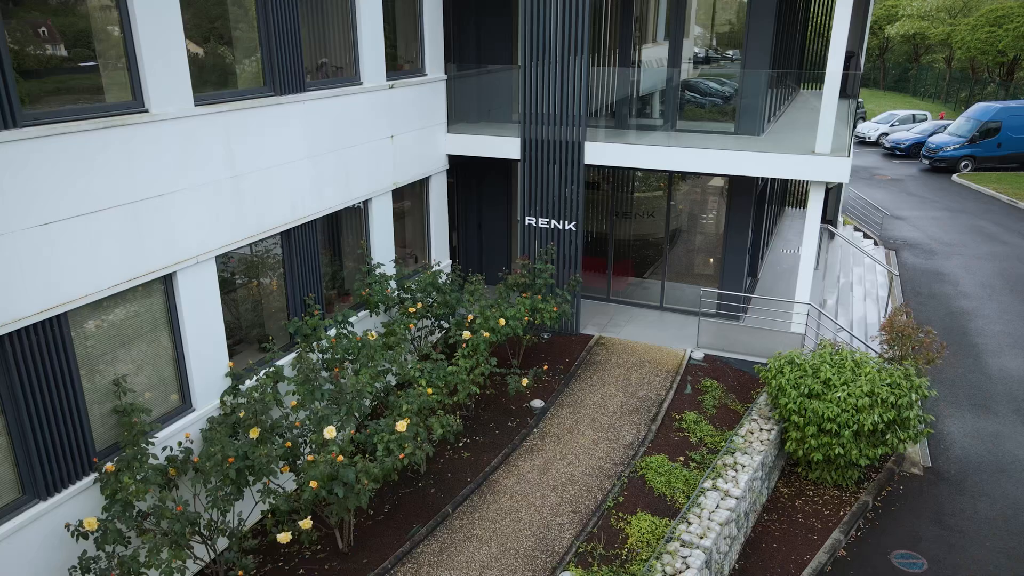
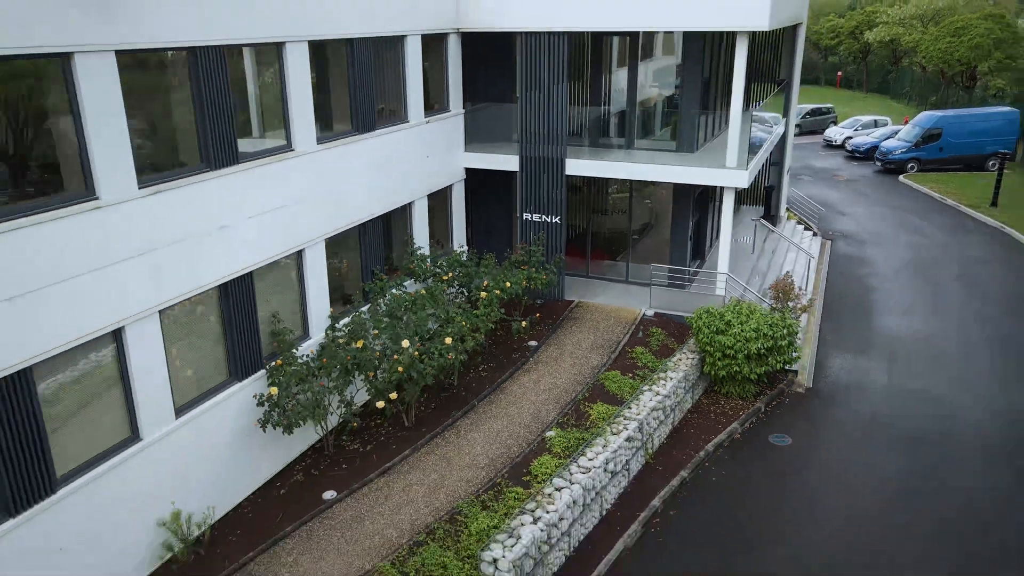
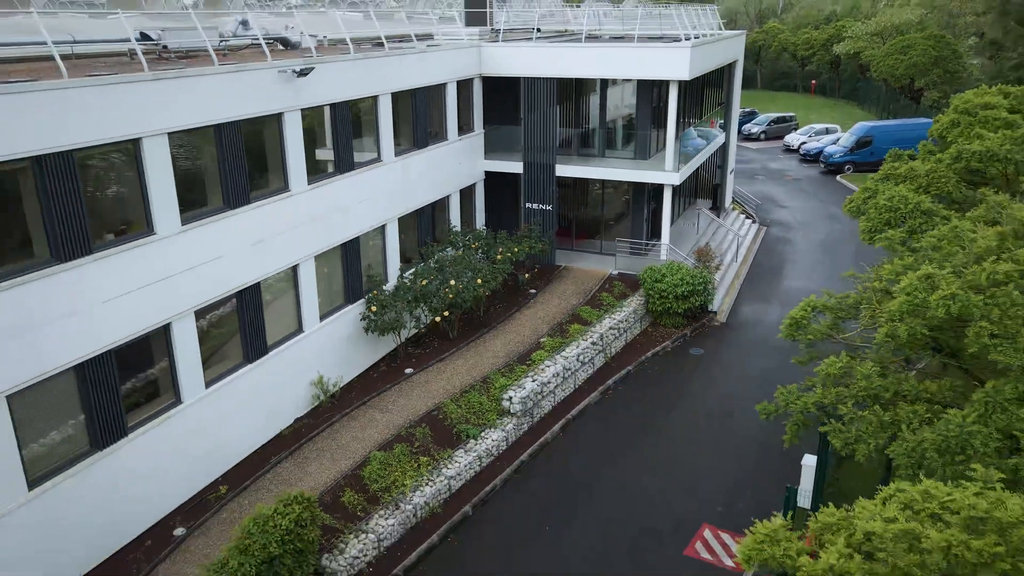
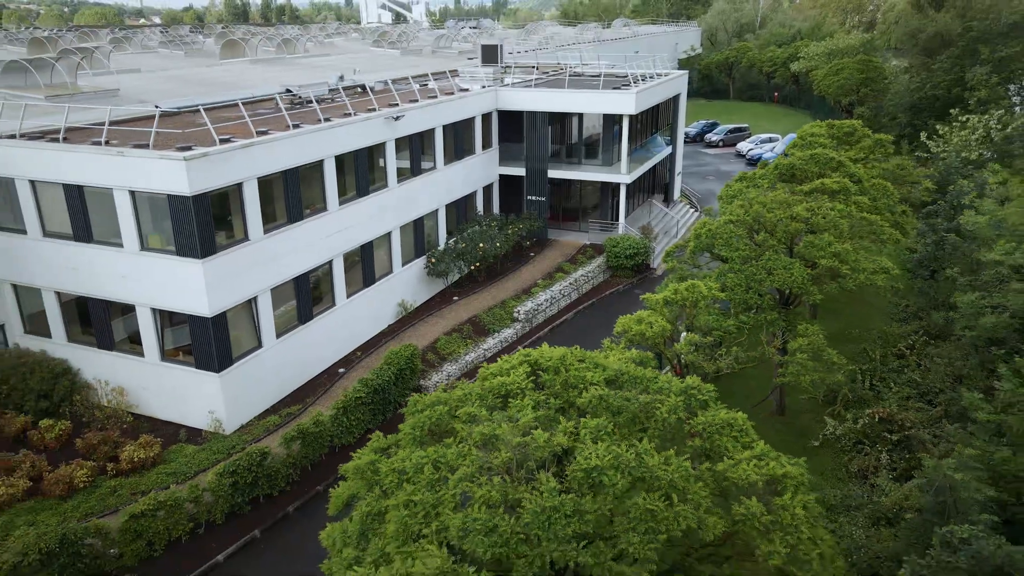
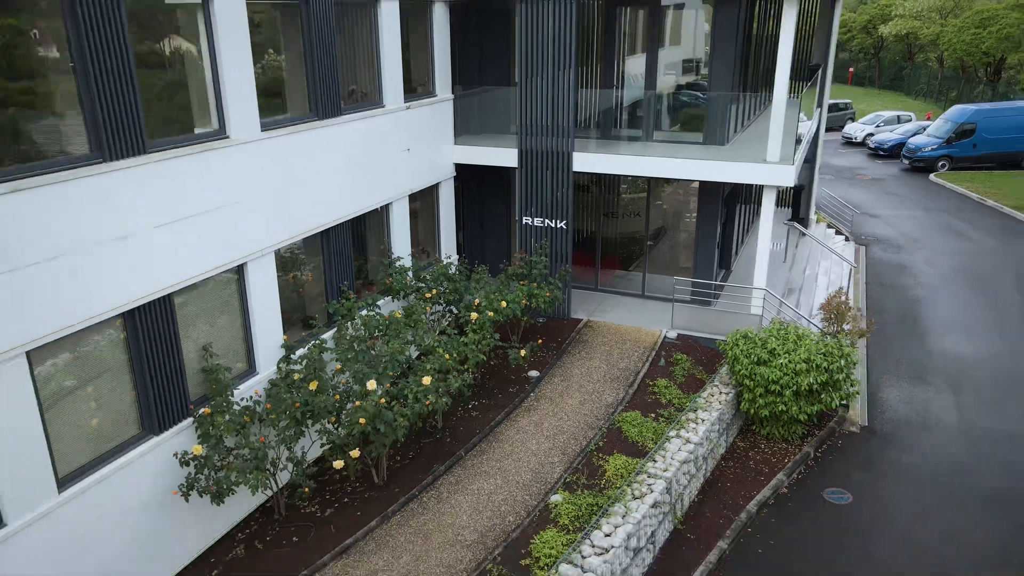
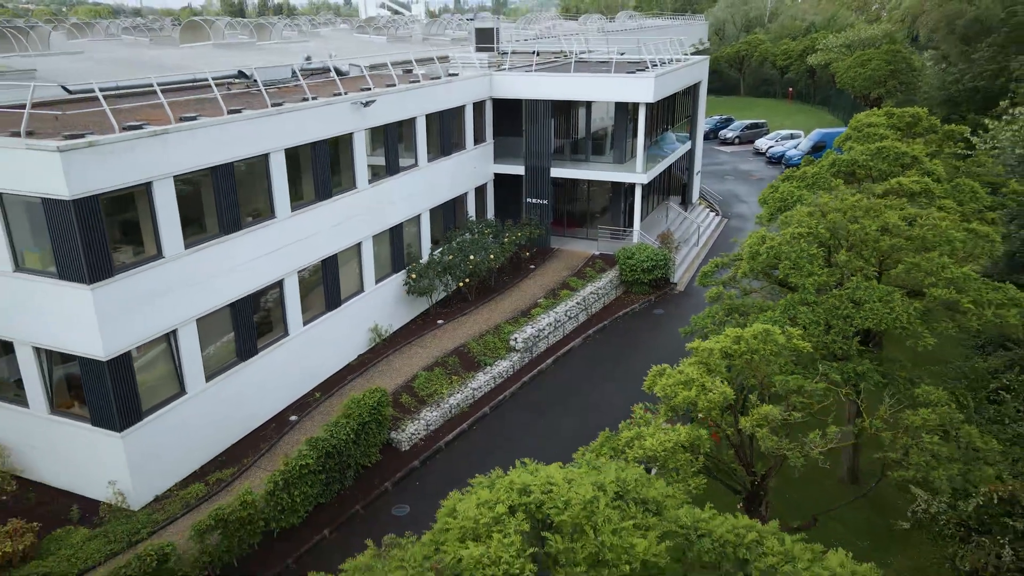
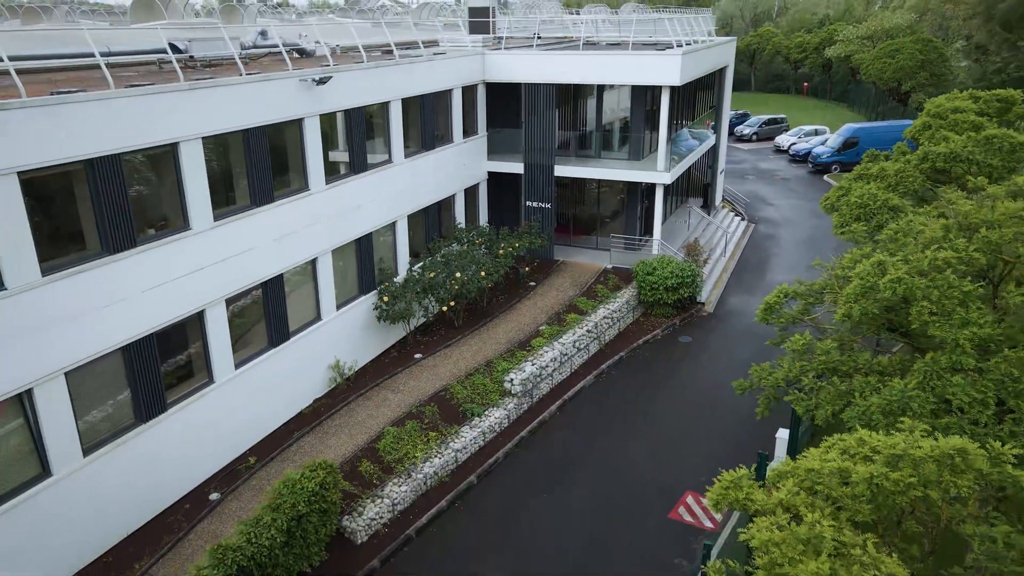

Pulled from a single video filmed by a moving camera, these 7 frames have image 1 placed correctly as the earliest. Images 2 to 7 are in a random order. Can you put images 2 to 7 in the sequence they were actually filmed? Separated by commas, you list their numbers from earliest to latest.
5, 2, 3, 7, 6, 4
